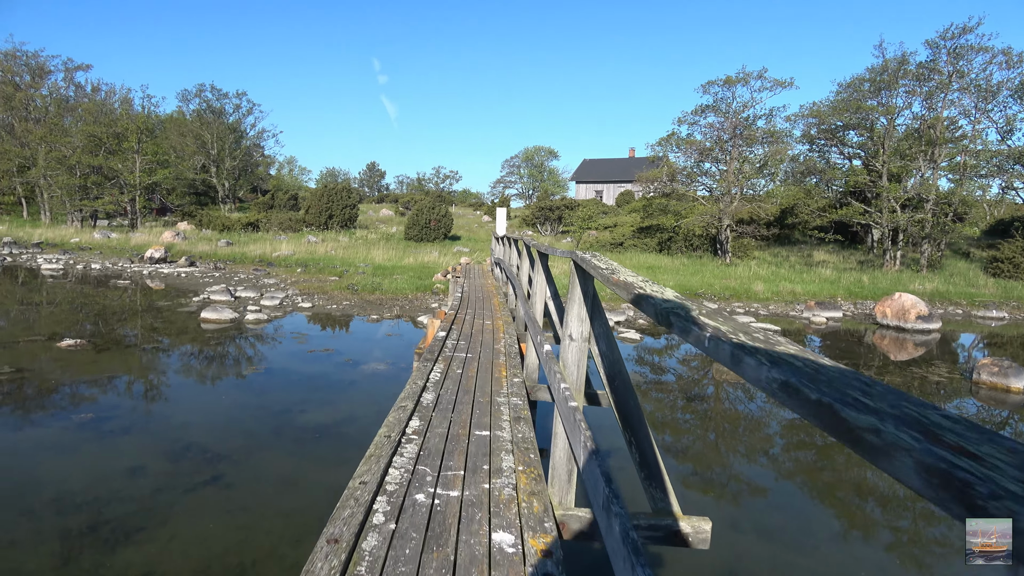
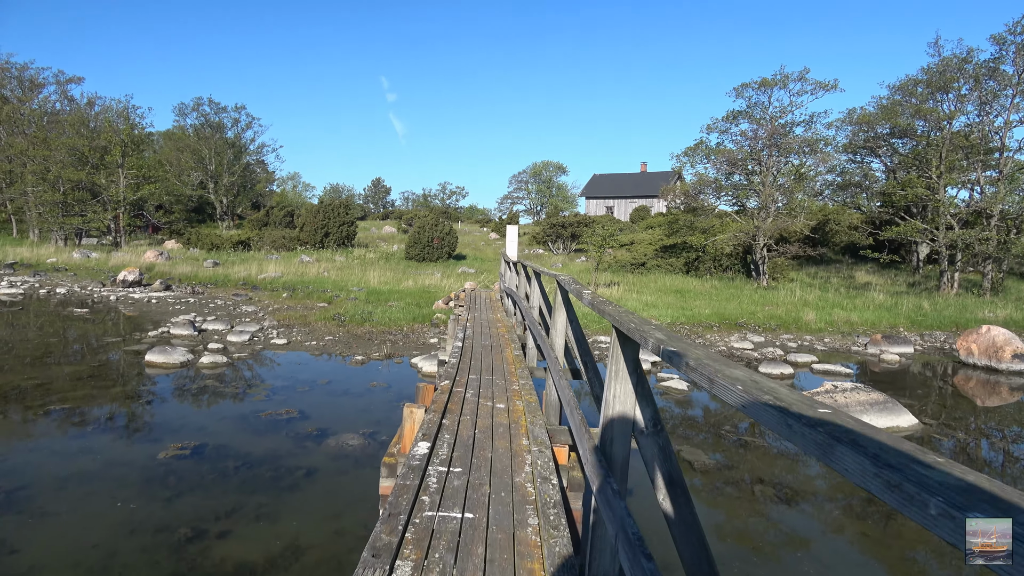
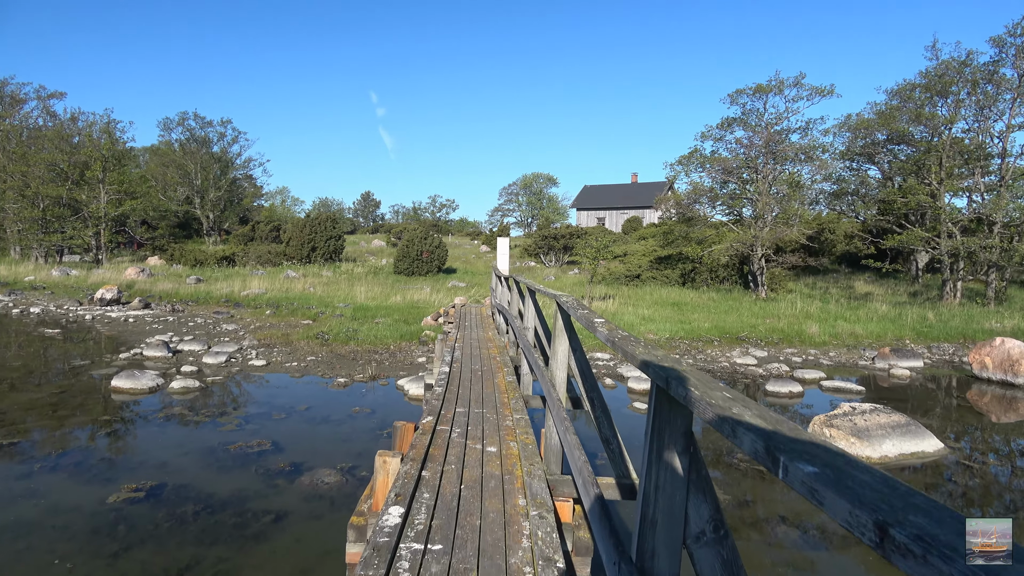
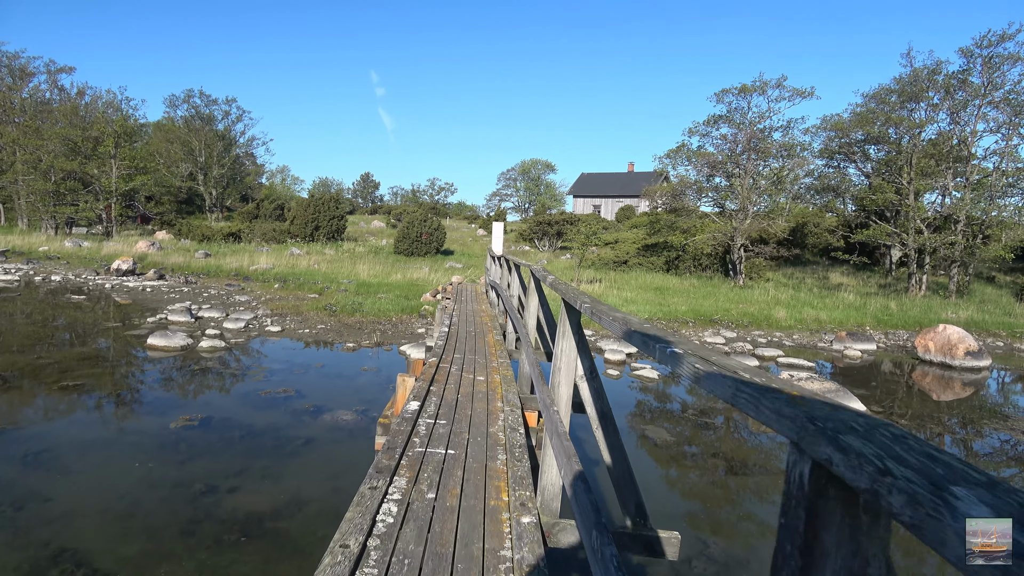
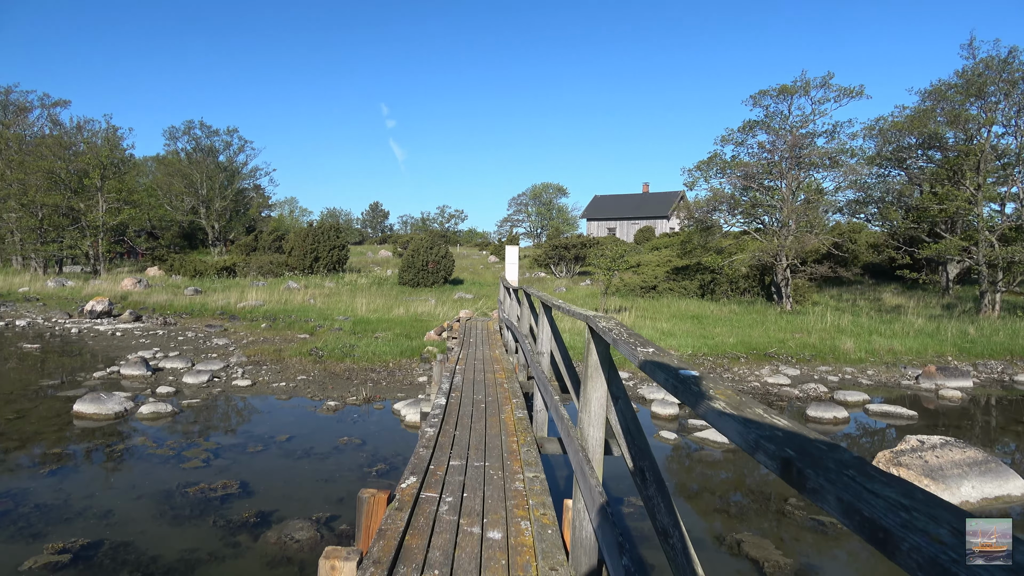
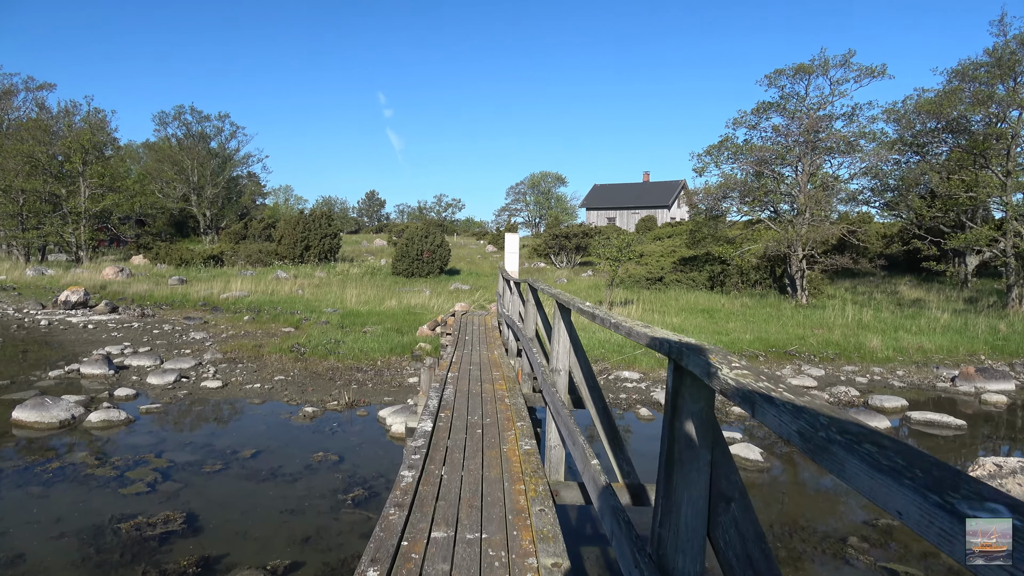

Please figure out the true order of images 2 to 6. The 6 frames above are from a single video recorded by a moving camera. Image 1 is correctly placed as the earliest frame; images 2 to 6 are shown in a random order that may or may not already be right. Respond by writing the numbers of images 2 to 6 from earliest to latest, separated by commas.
4, 2, 3, 5, 6
